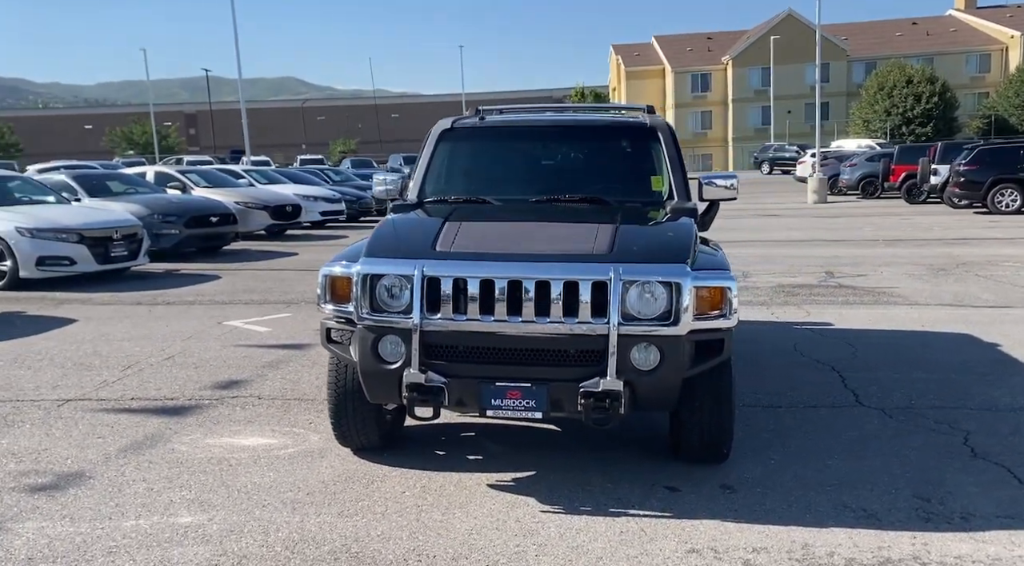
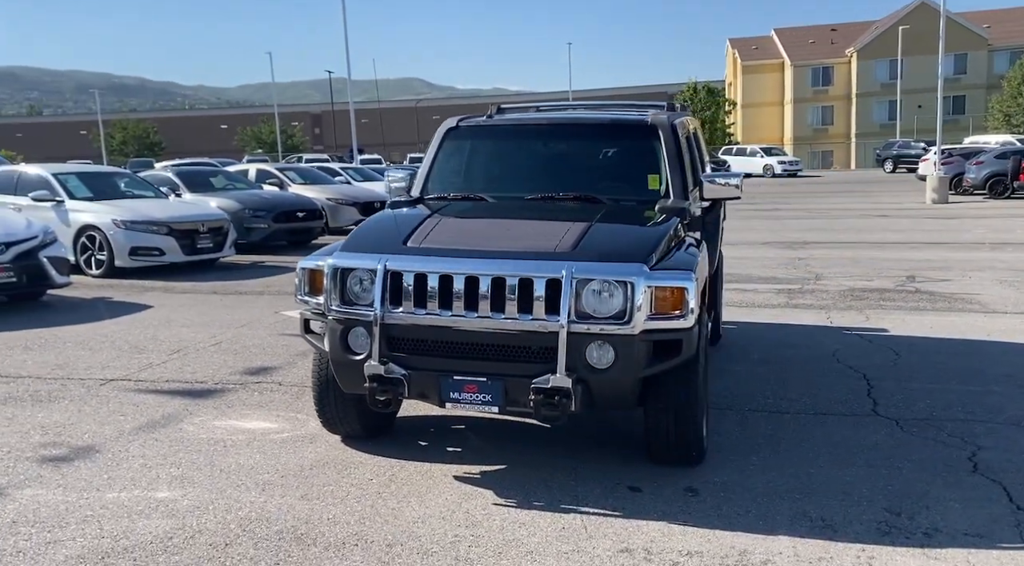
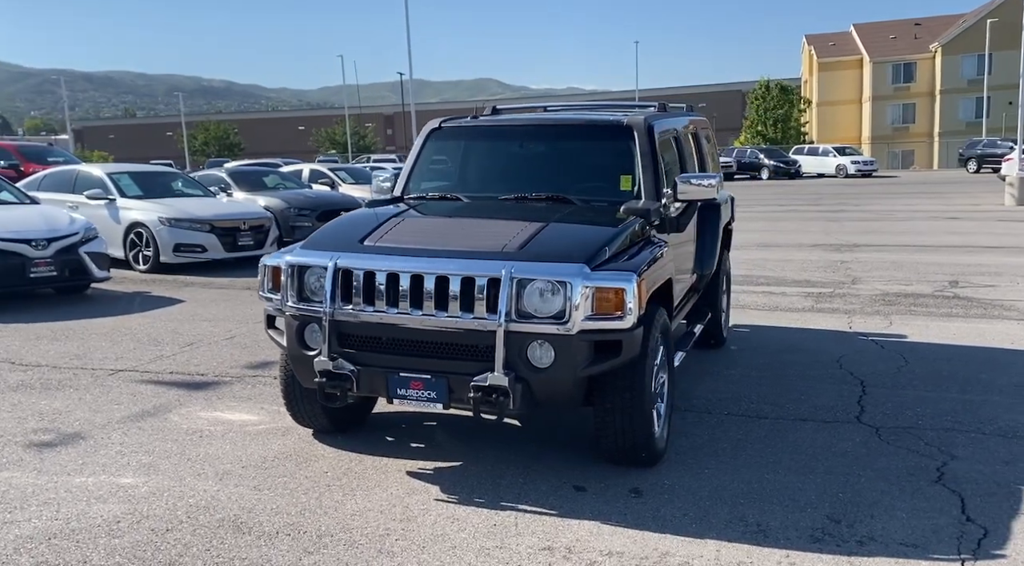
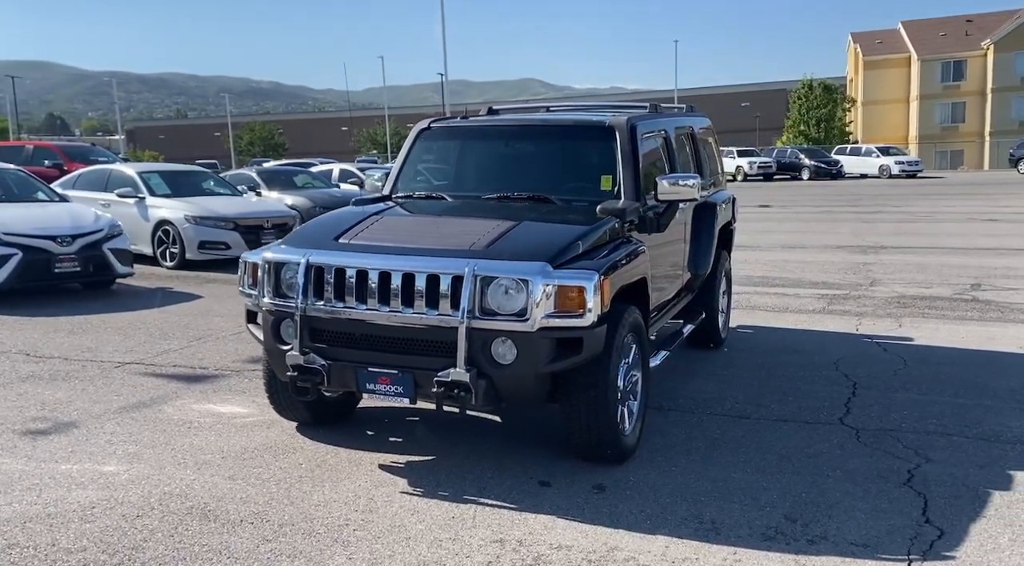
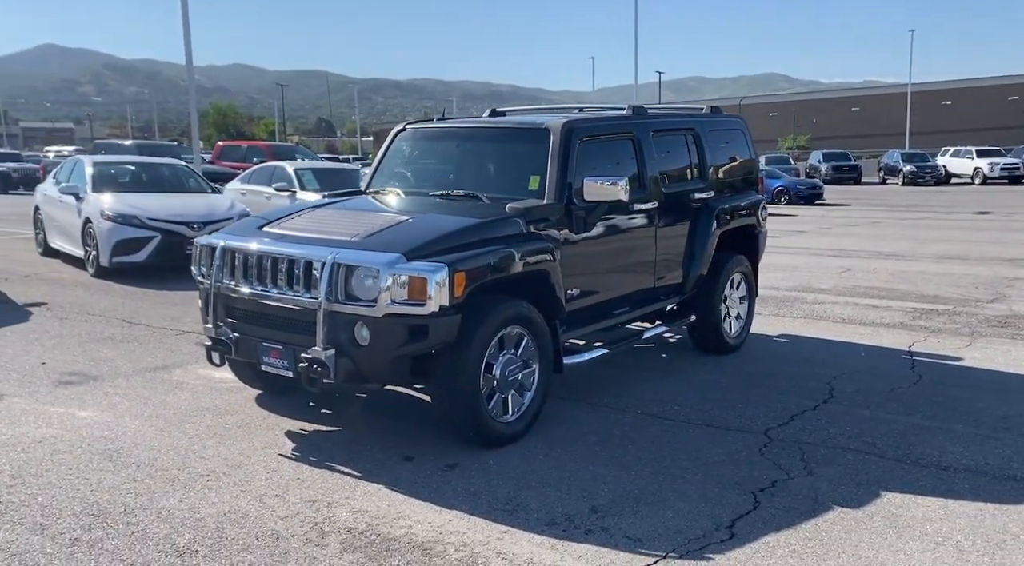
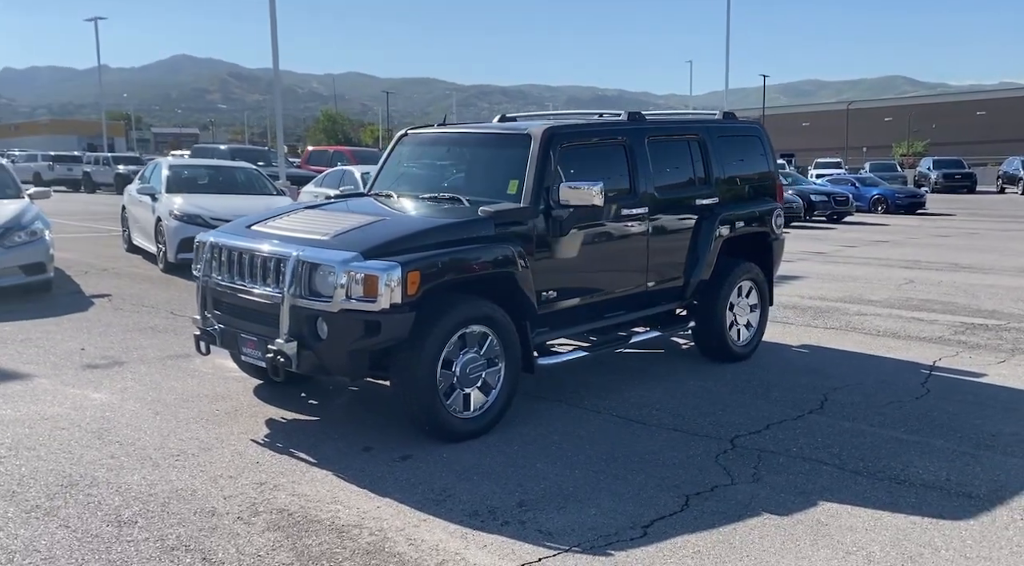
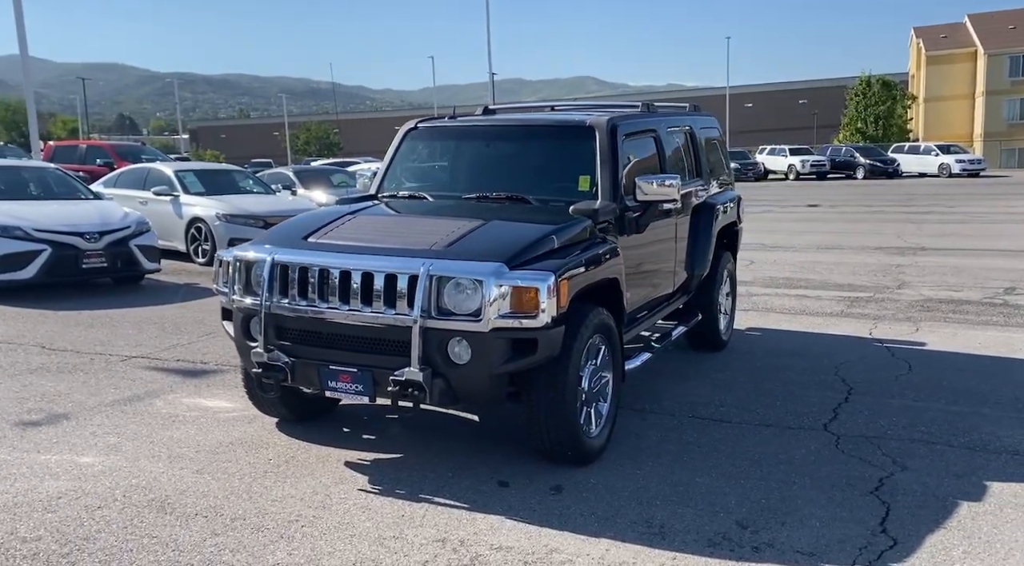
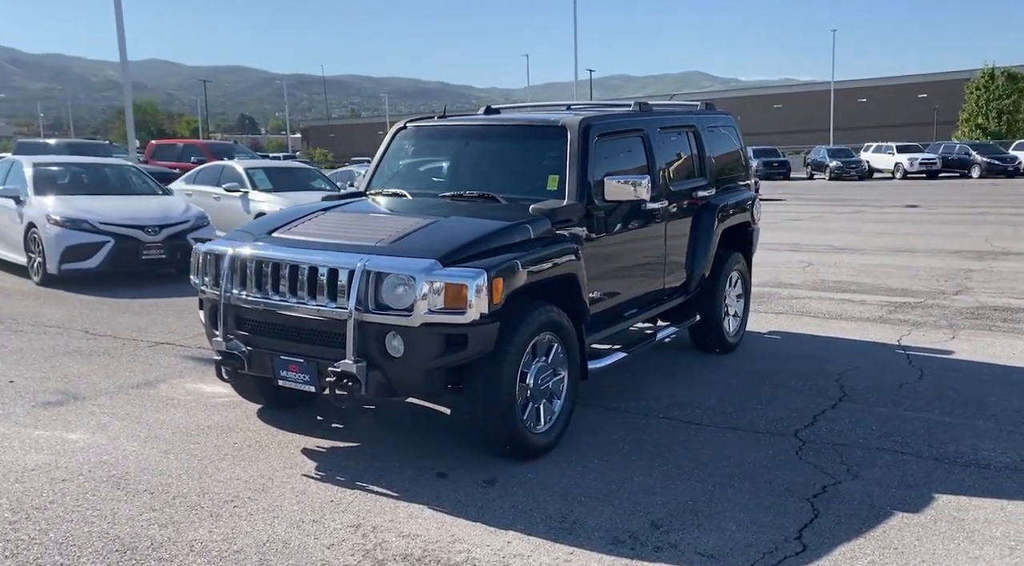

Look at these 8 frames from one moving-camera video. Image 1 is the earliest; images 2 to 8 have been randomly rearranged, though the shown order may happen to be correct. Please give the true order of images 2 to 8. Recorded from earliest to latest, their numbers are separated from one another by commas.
2, 3, 4, 7, 8, 5, 6
